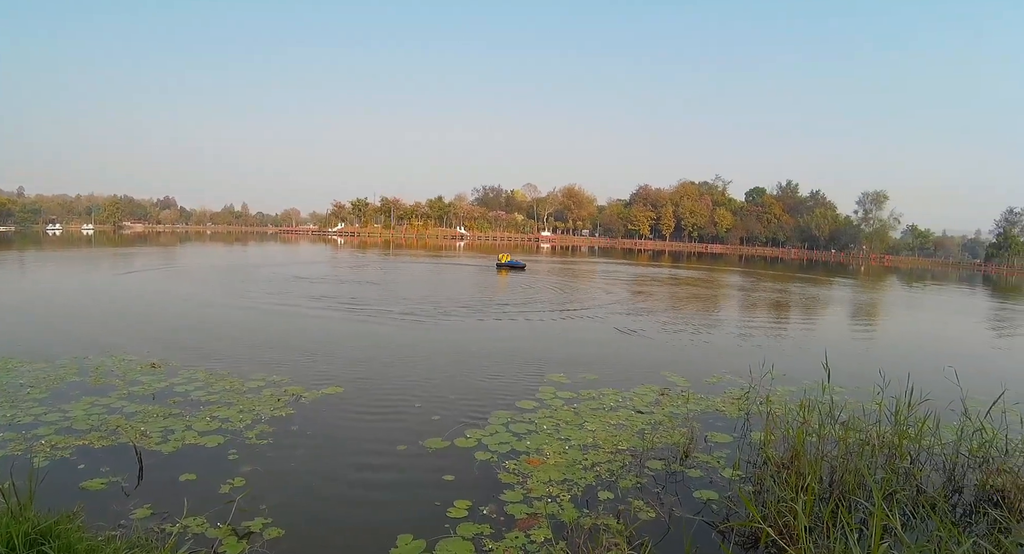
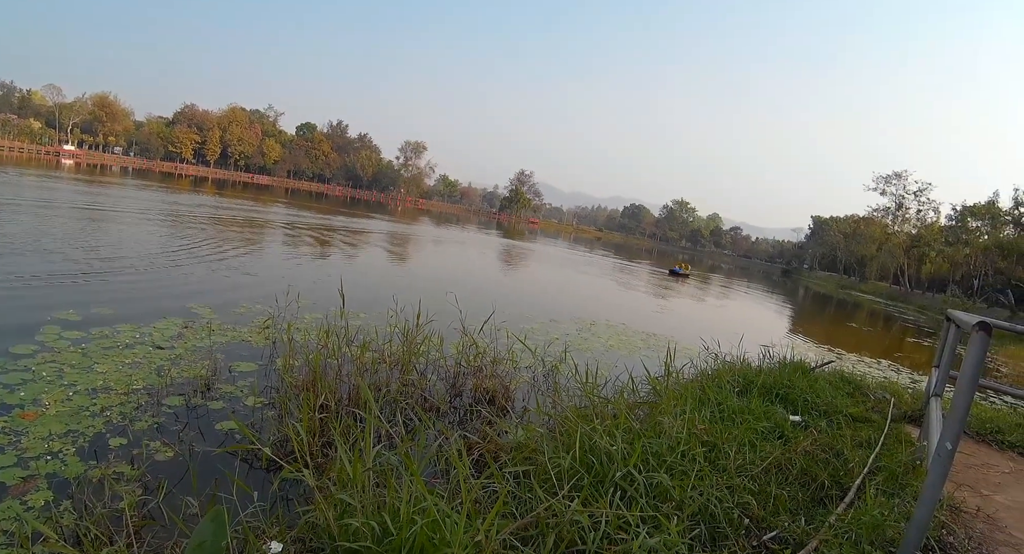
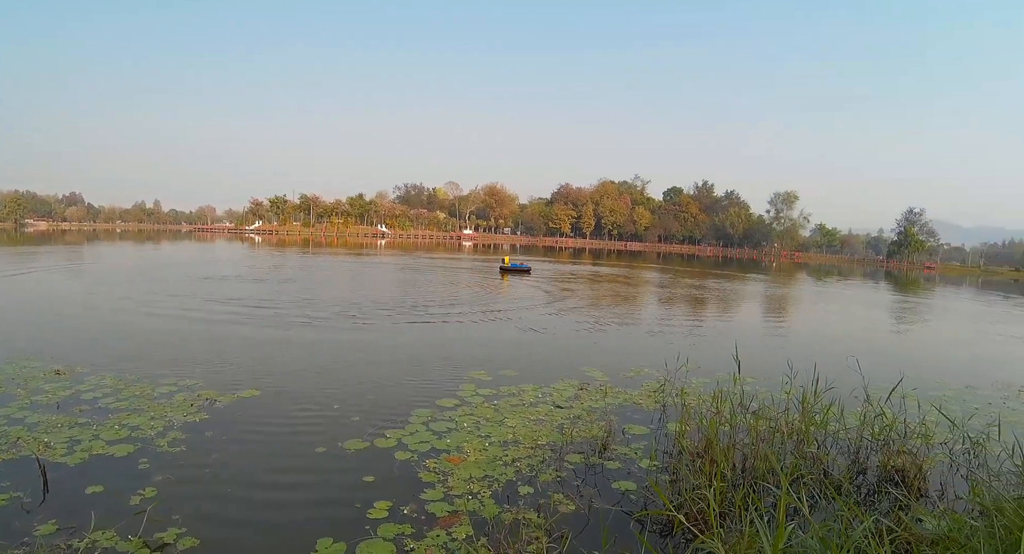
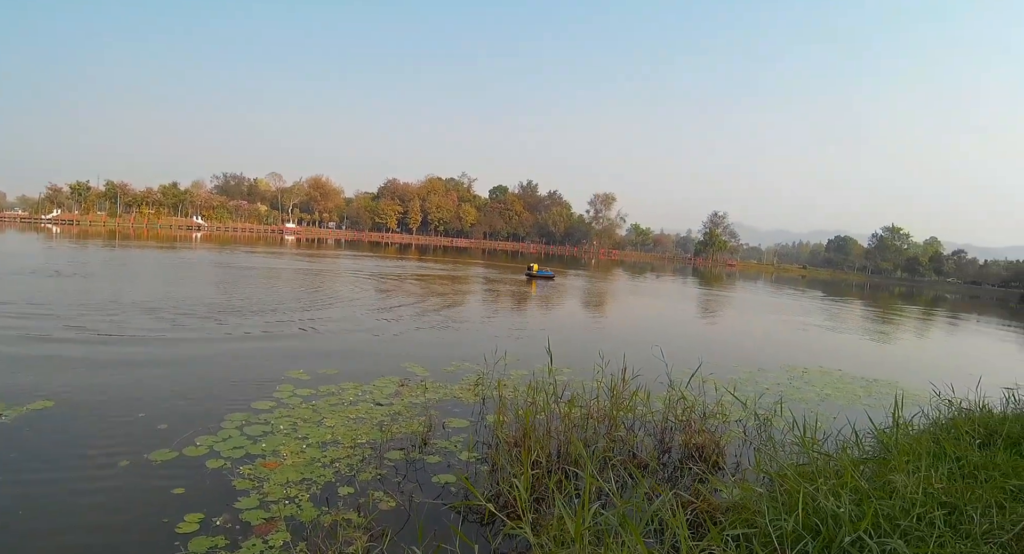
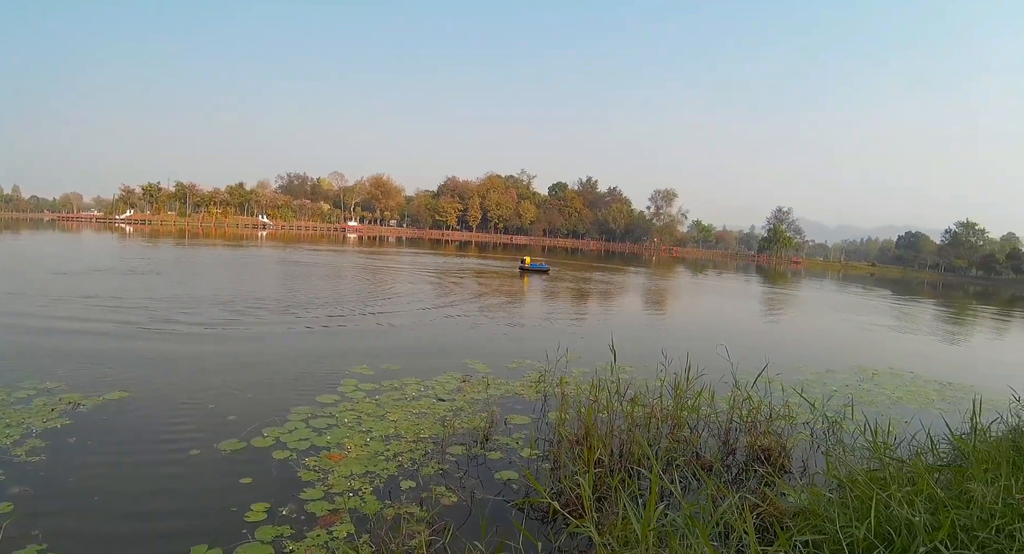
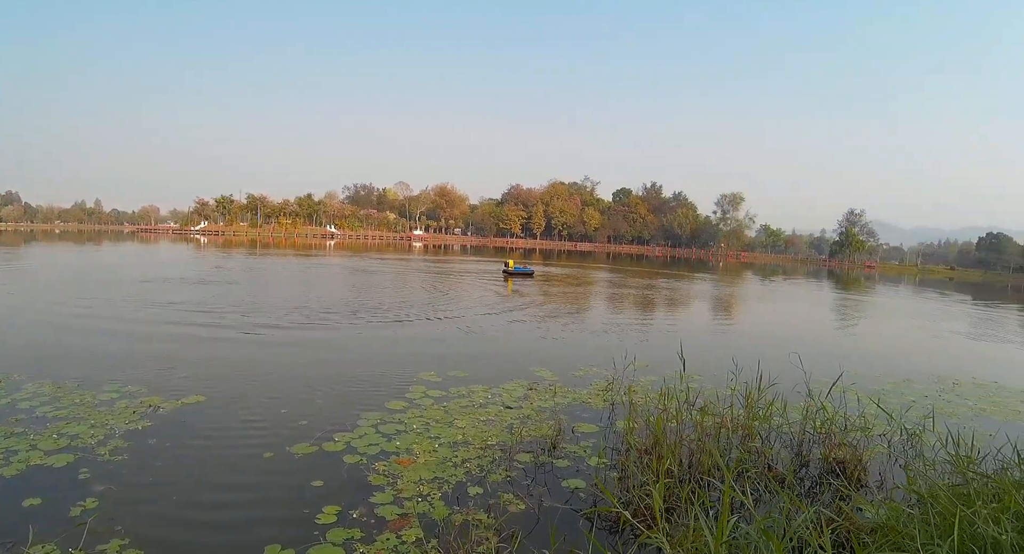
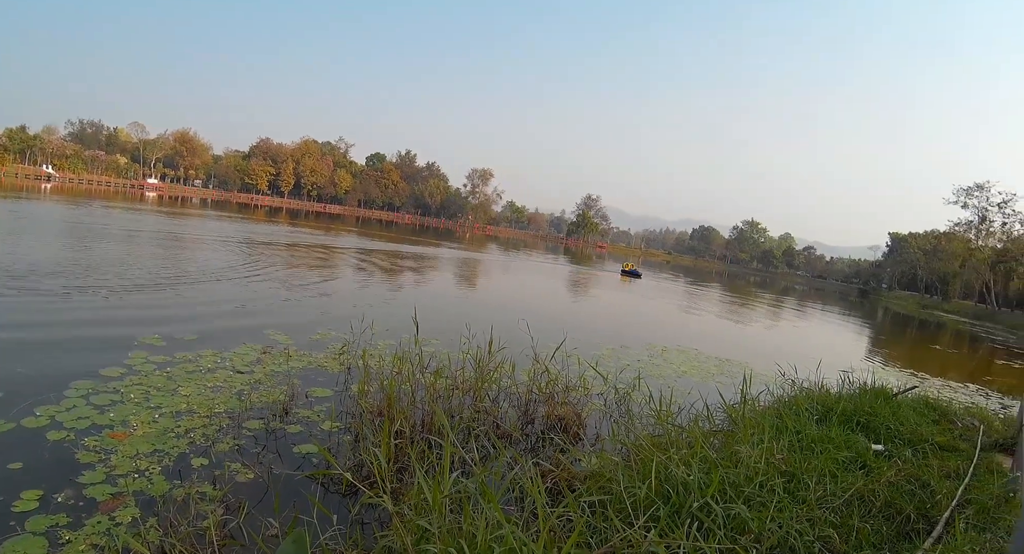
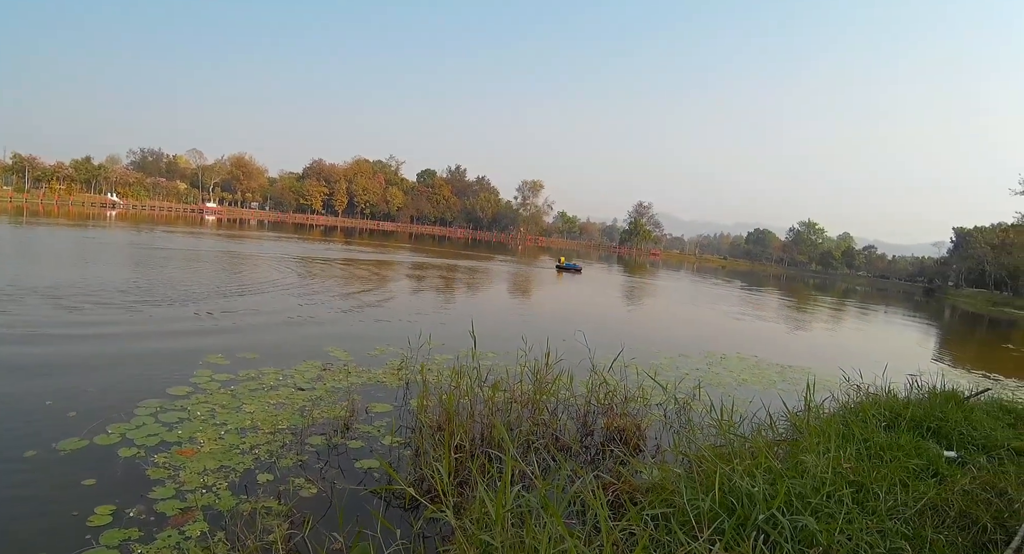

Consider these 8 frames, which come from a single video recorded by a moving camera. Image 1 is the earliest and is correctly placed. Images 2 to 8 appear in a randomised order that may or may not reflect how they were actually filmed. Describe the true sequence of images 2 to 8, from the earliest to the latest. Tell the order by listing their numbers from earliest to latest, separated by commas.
3, 6, 5, 4, 8, 7, 2
